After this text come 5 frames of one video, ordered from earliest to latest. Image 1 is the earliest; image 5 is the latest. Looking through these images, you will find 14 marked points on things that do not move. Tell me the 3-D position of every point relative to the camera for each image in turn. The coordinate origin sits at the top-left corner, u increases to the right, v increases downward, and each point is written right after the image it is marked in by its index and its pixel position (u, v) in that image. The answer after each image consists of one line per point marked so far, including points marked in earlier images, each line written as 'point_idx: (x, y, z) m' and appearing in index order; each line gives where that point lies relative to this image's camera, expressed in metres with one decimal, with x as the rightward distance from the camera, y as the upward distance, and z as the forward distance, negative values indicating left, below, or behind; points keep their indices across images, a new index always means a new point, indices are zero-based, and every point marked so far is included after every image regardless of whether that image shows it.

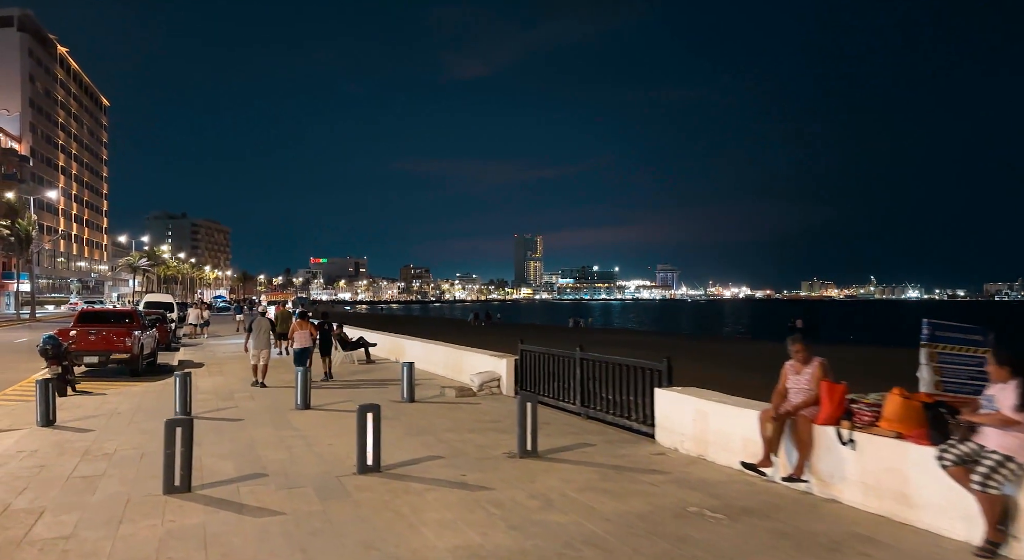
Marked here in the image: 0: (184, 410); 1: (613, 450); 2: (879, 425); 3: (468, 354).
0: (-5.2, -2.0, +10.5) m
1: (+1.1, -1.9, +7.5) m
2: (+2.8, -1.1, +5.0) m
3: (-0.9, -1.5, +13.8) m
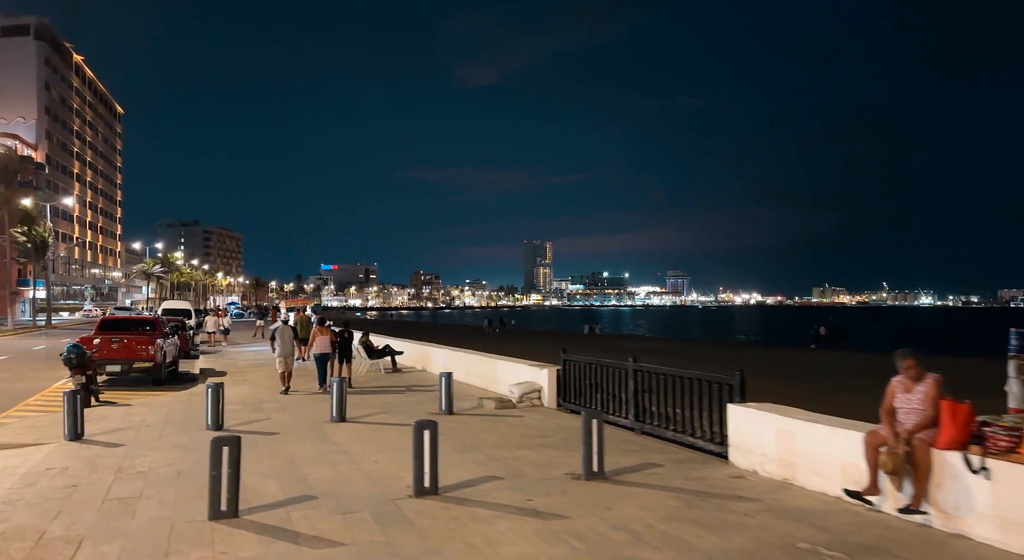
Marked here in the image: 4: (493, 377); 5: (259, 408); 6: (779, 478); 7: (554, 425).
0: (-4.4, -2.2, +10.0) m
1: (+1.8, -2.0, +6.9) m
2: (+3.4, -1.2, +4.5) m
3: (-0.2, -1.7, +13.3) m
4: (-0.4, -2.0, +13.6) m
5: (-4.7, -2.4, +12.3) m
6: (+2.6, -1.9, +6.4) m
7: (+0.7, -2.2, +9.8) m
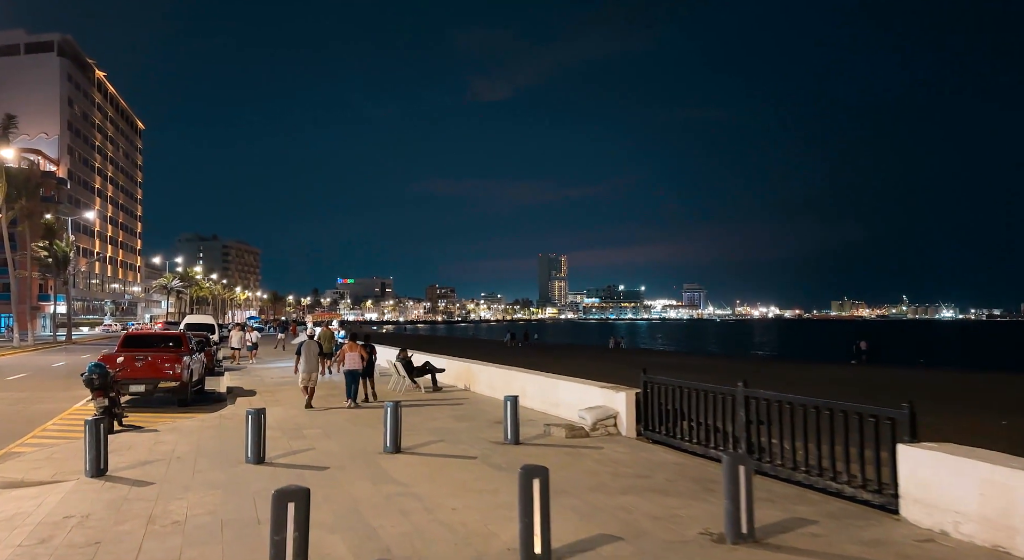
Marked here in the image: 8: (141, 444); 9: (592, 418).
0: (-3.4, -2.3, +8.7) m
1: (+2.8, -2.1, +5.5) m
2: (+4.4, -1.2, +3.1) m
3: (+1.0, -1.9, +11.9) m
4: (+0.8, -2.2, +12.3) m
5: (-3.5, -2.6, +11.0) m
6: (+3.6, -2.0, +5.0) m
7: (+1.8, -2.3, +8.5) m
8: (-5.7, -2.5, +10.2) m
9: (+1.2, -2.1, +10.2) m
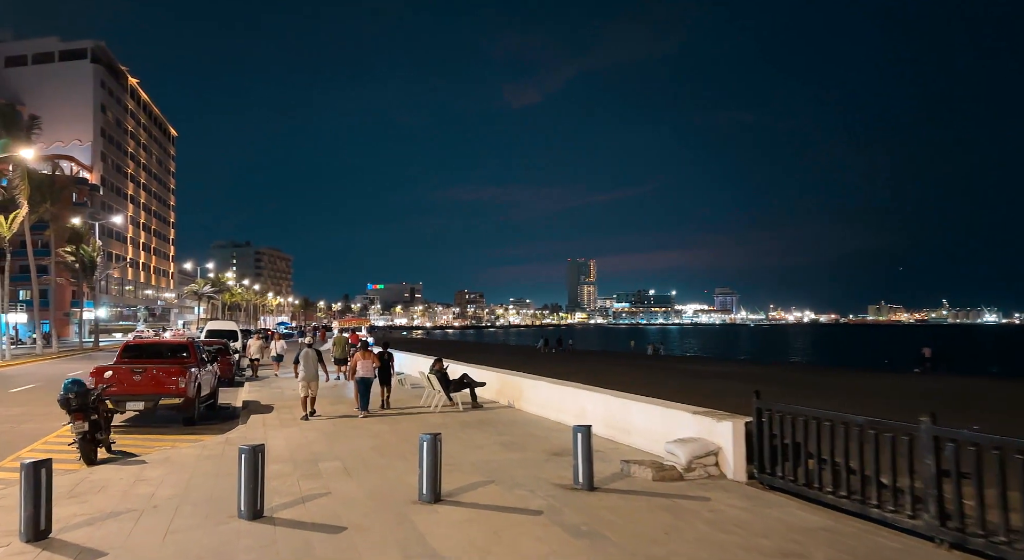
0: (-2.6, -2.3, +6.6) m
1: (+3.5, -2.0, +3.1) m
2: (+4.9, -1.1, +0.6) m
3: (+1.9, -1.8, +9.6) m
4: (+1.7, -2.2, +9.9) m
5: (-2.6, -2.6, +8.9) m
6: (+4.2, -1.9, +2.6) m
7: (+2.5, -2.2, +6.1) m
8: (-4.9, -2.5, +8.1) m
9: (+2.1, -2.1, +7.9) m
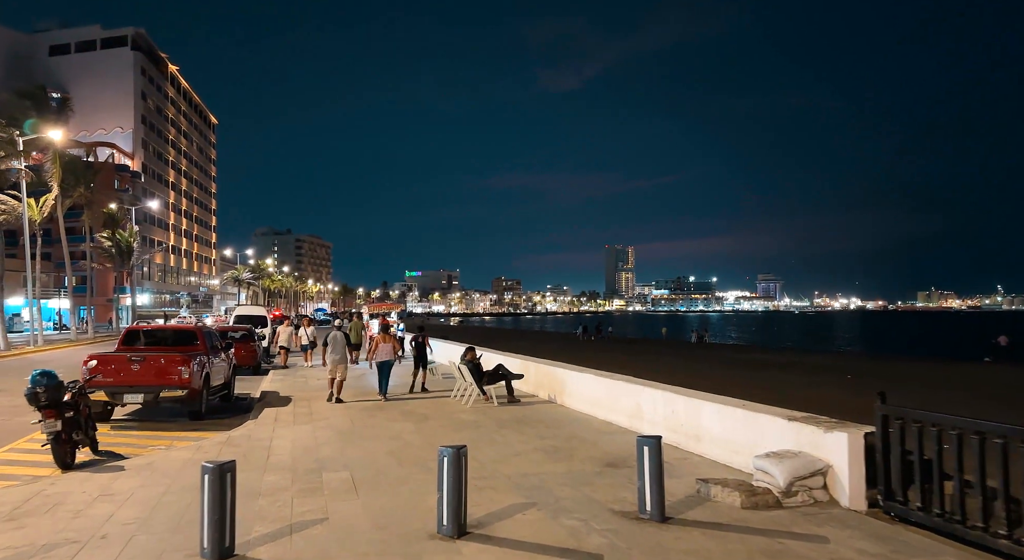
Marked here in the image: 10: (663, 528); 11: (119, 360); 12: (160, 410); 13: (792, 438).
0: (-2.2, -2.0, +5.0) m
1: (+3.6, -1.8, +1.2) m
2: (+4.9, -0.9, -1.4) m
3: (+2.4, -1.5, +7.7) m
4: (+2.3, -1.9, +8.1) m
5: (-2.1, -2.2, +7.3) m
6: (+4.3, -1.7, +0.6) m
7: (+2.9, -2.0, +4.2) m
8: (-4.4, -2.2, +6.7) m
9: (+2.5, -1.8, +6.1) m
10: (+1.3, -2.1, +5.7) m
11: (-6.9, -1.4, +11.8) m
12: (-6.9, -2.6, +13.2) m
13: (+2.8, -1.6, +6.6) m
